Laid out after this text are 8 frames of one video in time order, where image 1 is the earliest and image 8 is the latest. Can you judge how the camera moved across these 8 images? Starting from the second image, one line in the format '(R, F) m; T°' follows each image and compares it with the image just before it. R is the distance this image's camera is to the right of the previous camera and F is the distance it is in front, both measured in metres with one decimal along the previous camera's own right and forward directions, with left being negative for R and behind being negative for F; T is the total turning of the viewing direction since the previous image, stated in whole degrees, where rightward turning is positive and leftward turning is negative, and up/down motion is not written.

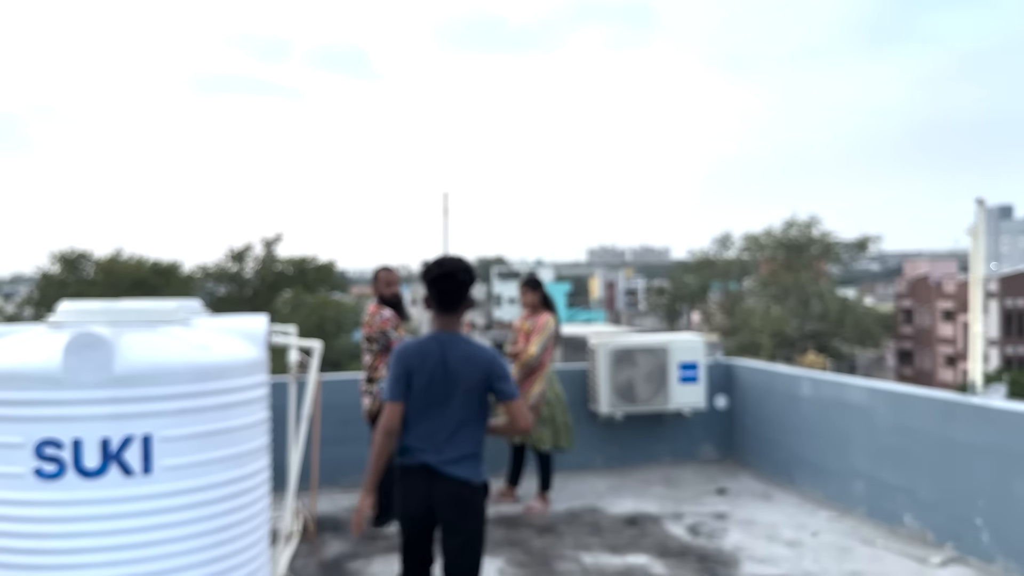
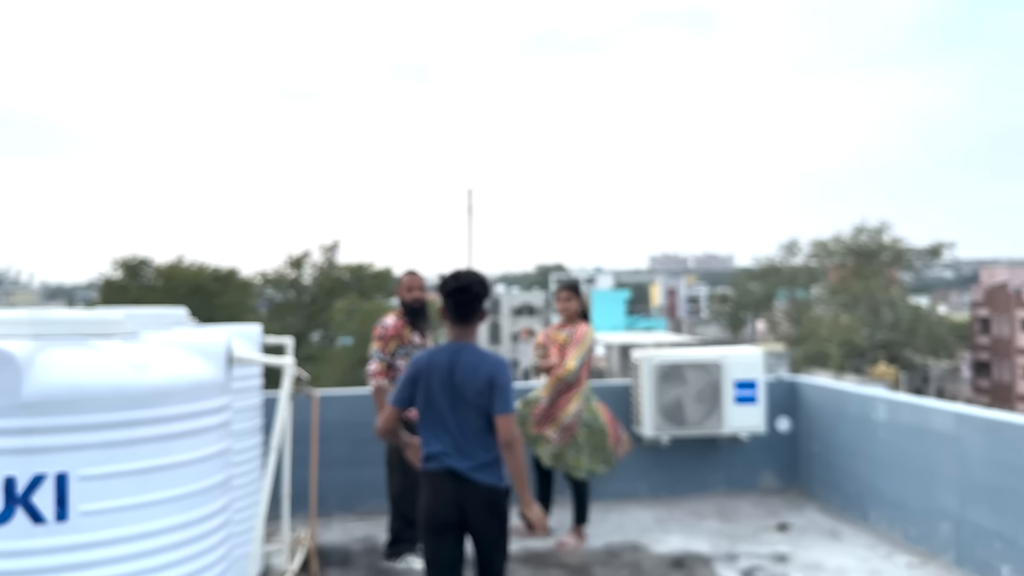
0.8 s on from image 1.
(+0.2, +0.6) m; -4°
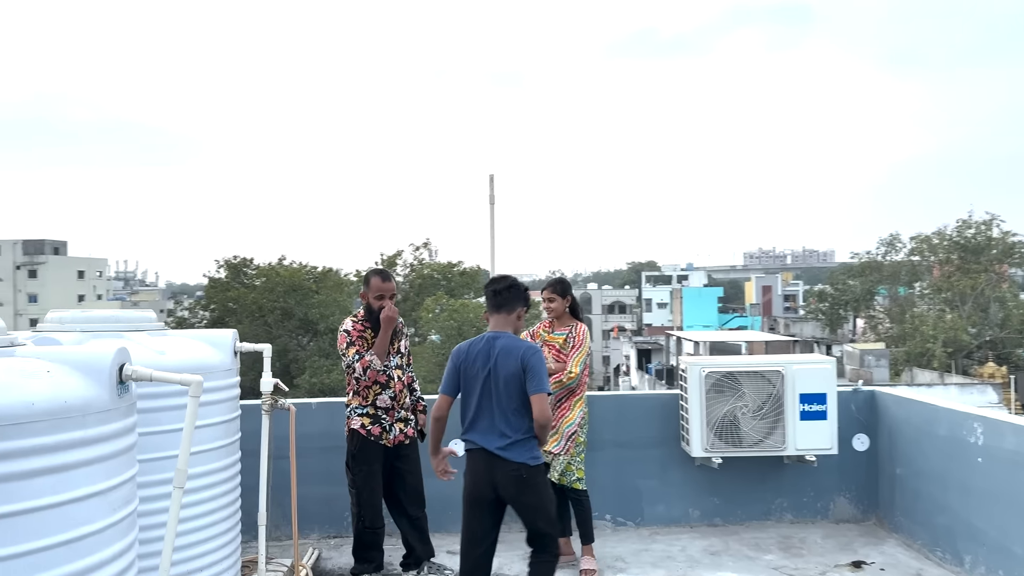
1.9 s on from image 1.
(+0.3, +0.6) m; -6°
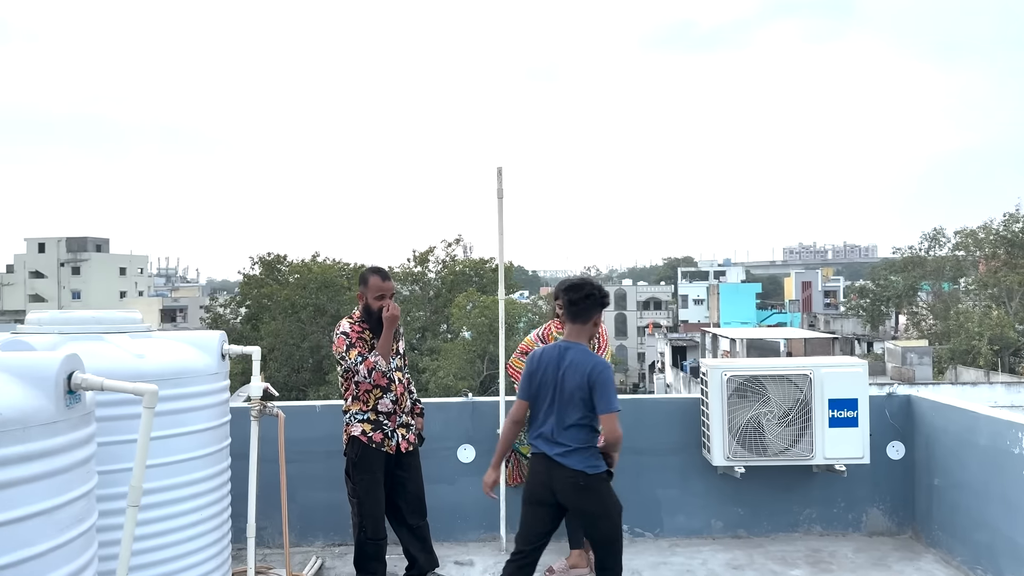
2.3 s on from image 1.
(+0.1, +0.2) m; -2°
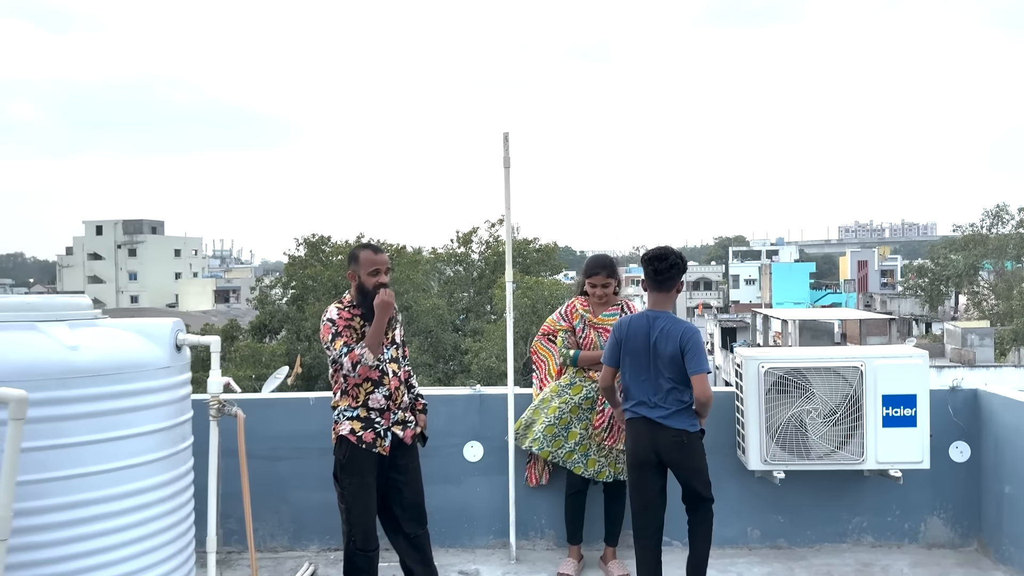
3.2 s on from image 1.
(+0.2, +0.5) m; -3°
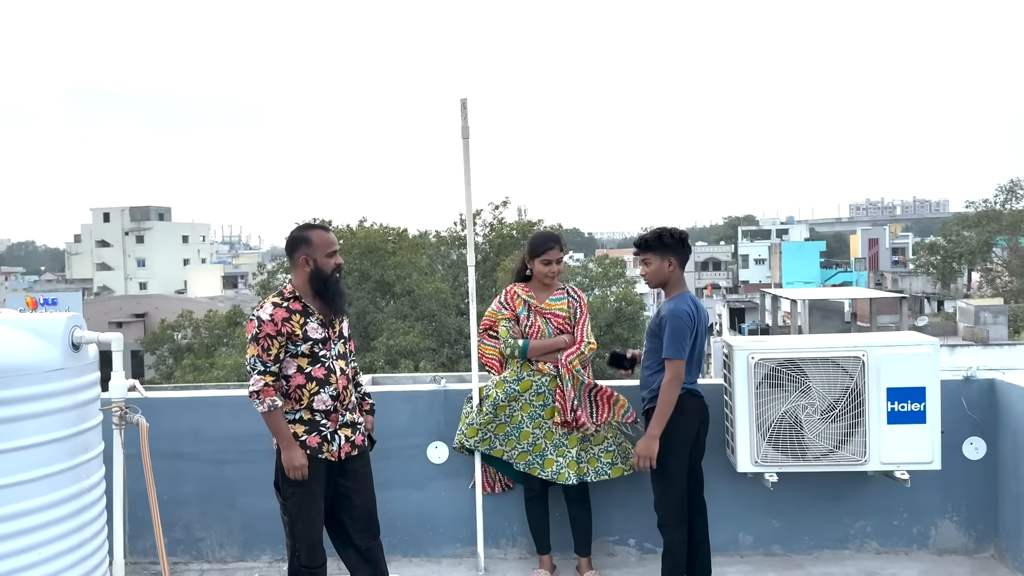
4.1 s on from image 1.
(+0.2, +0.4) m; -1°
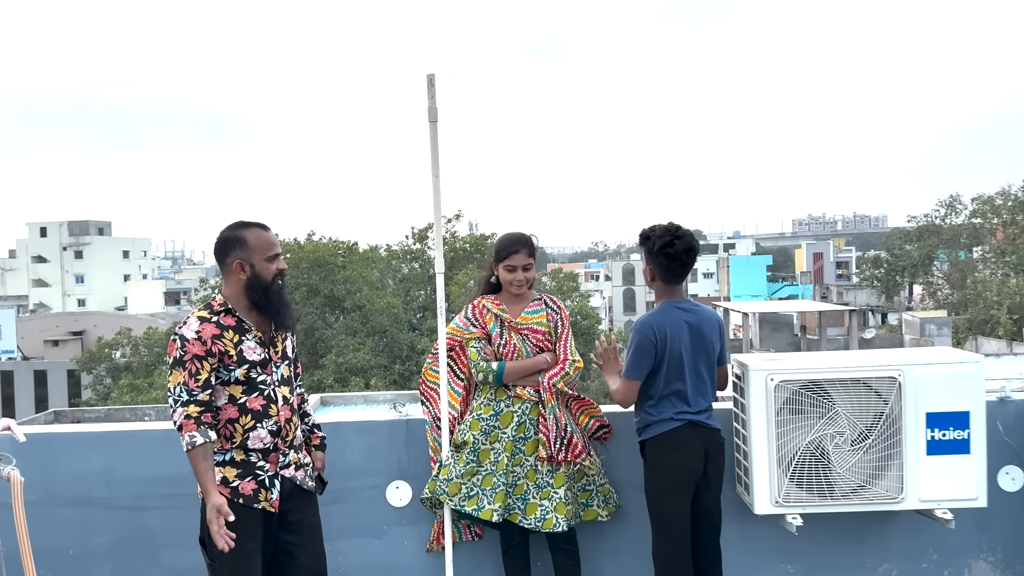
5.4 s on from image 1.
(-0.1, +0.5) m; +3°
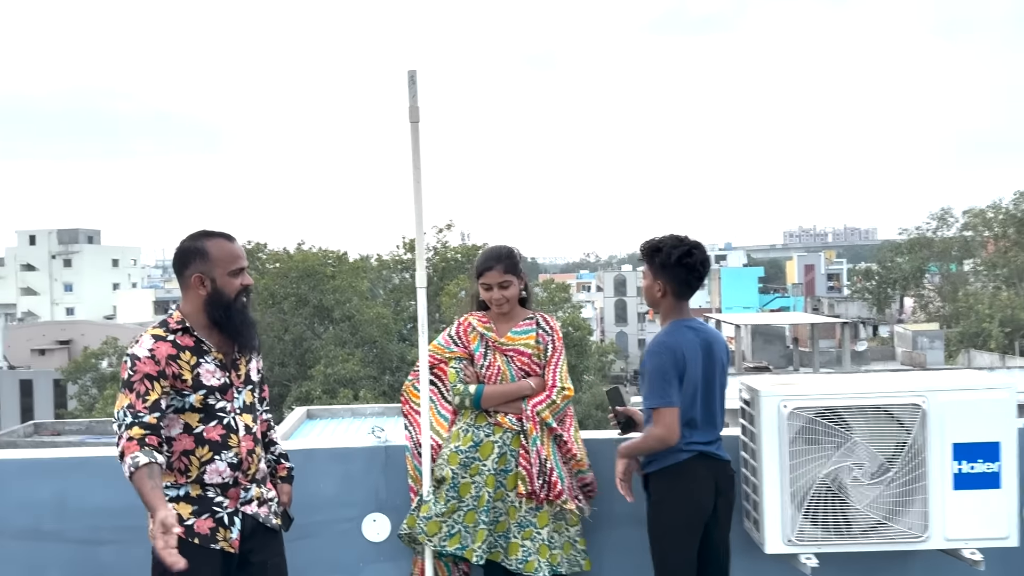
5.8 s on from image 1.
(0.0, +0.2) m; +1°
